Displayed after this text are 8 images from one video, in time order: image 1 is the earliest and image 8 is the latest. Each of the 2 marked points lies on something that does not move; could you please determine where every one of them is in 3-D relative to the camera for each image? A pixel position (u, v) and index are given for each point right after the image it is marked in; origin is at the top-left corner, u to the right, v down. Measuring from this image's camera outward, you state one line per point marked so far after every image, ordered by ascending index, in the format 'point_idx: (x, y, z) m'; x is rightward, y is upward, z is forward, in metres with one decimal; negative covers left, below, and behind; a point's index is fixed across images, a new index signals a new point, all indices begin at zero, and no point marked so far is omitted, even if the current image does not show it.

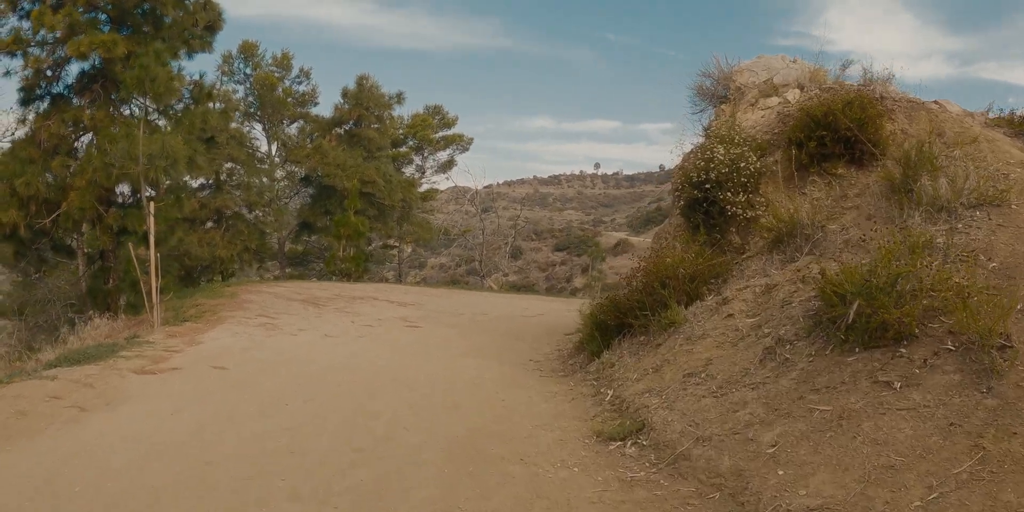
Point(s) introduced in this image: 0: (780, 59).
0: (+4.4, +3.3, +11.9) m
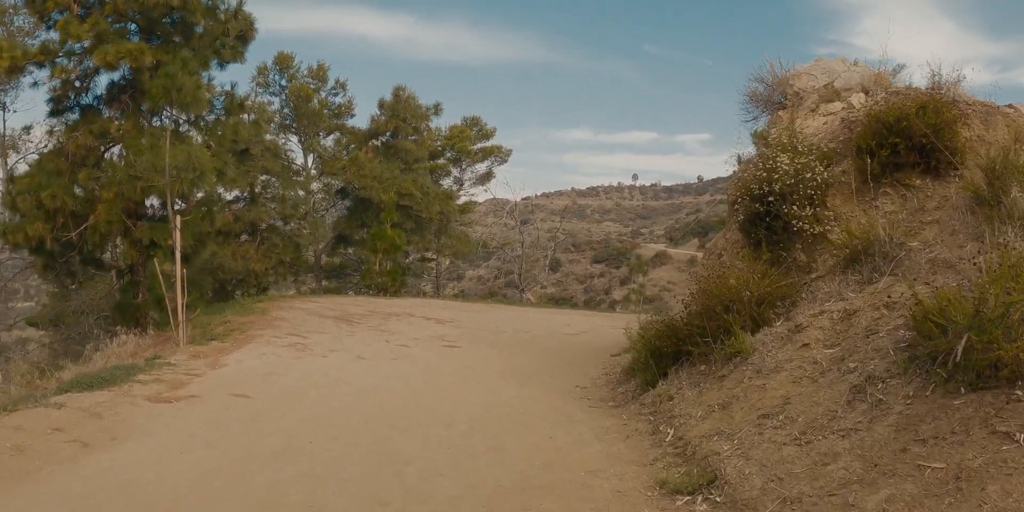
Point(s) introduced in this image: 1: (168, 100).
0: (+5.1, +3.0, +11.1) m
1: (-5.2, +2.4, +10.9) m
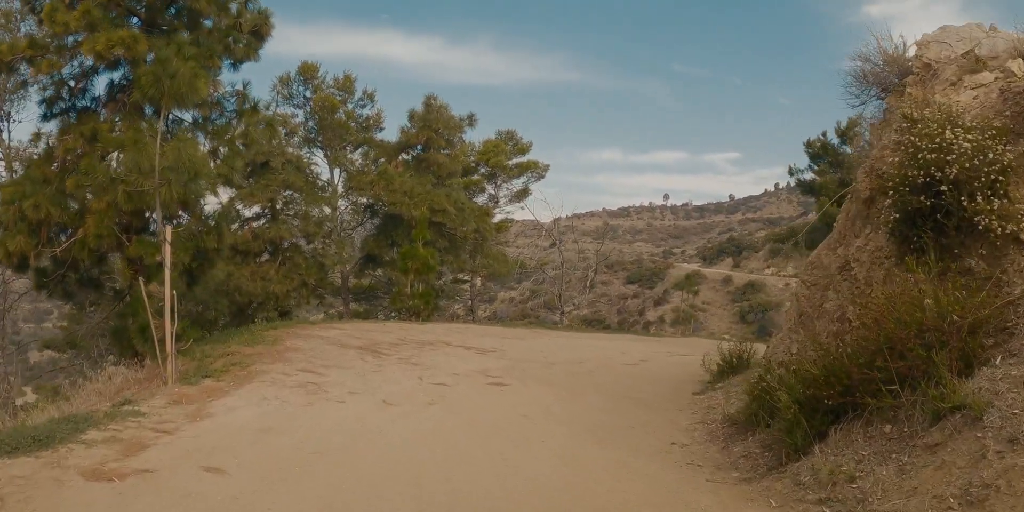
0: (+5.8, +2.9, +8.9) m
1: (-4.5, +2.1, +9.1) m
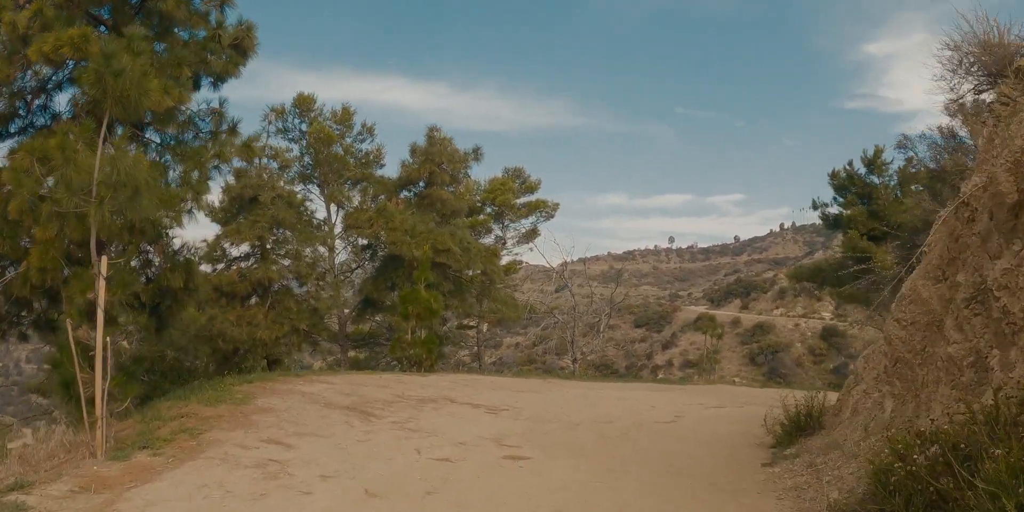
0: (+6.0, +2.6, +7.3) m
1: (-4.3, +1.7, +7.5) m
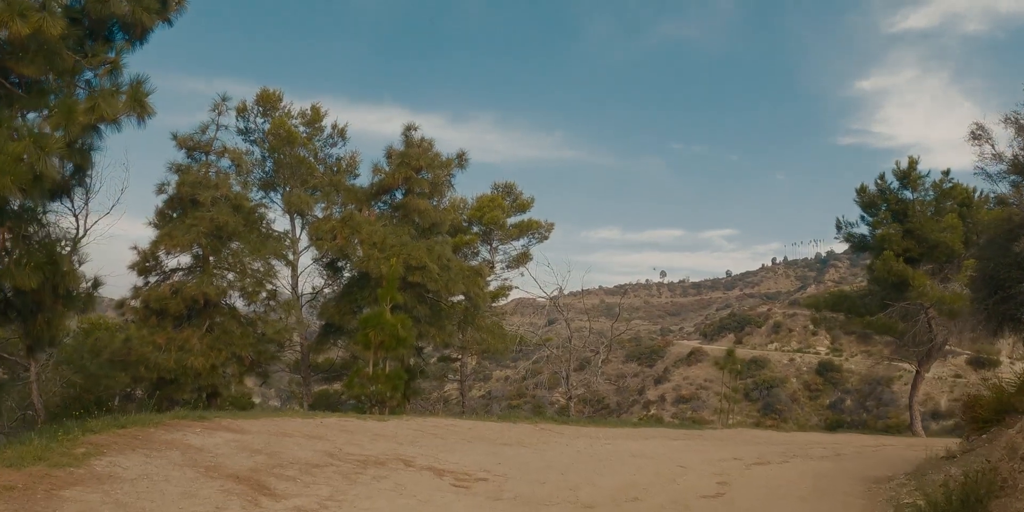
0: (+5.9, +2.6, +4.4) m
1: (-4.4, +1.9, +4.5) m
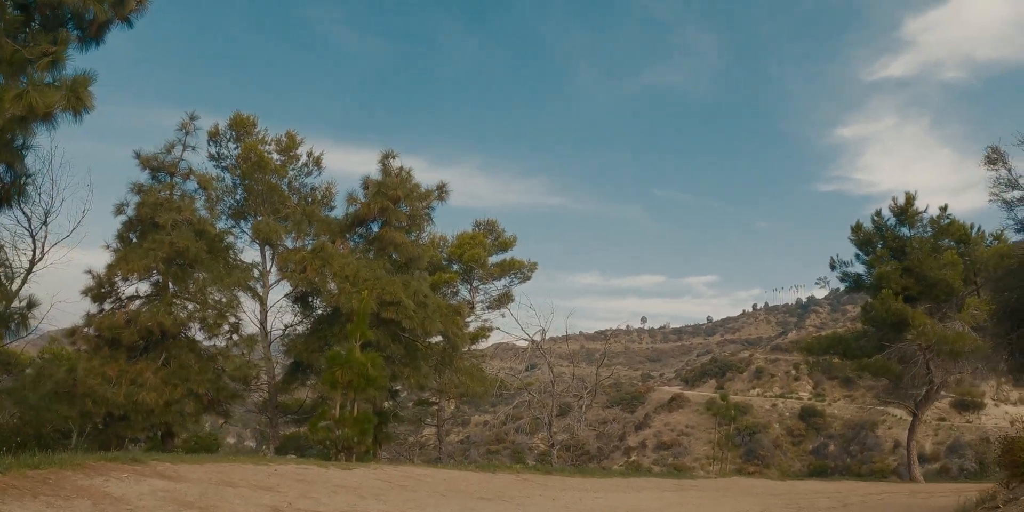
0: (+5.8, +2.6, +3.7) m
1: (-4.5, +1.9, +3.4) m
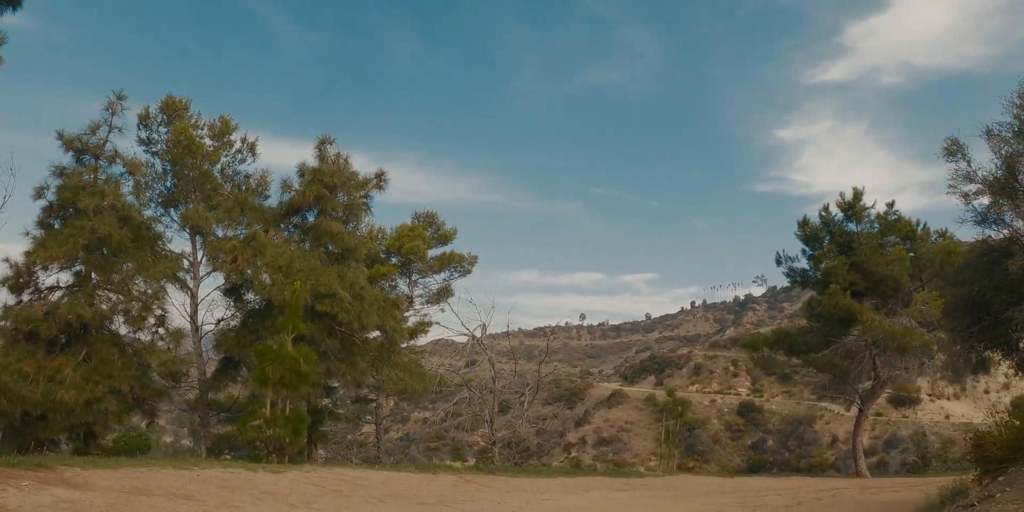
0: (+5.7, +2.7, +3.4) m
1: (-4.6, +2.1, +2.3) m
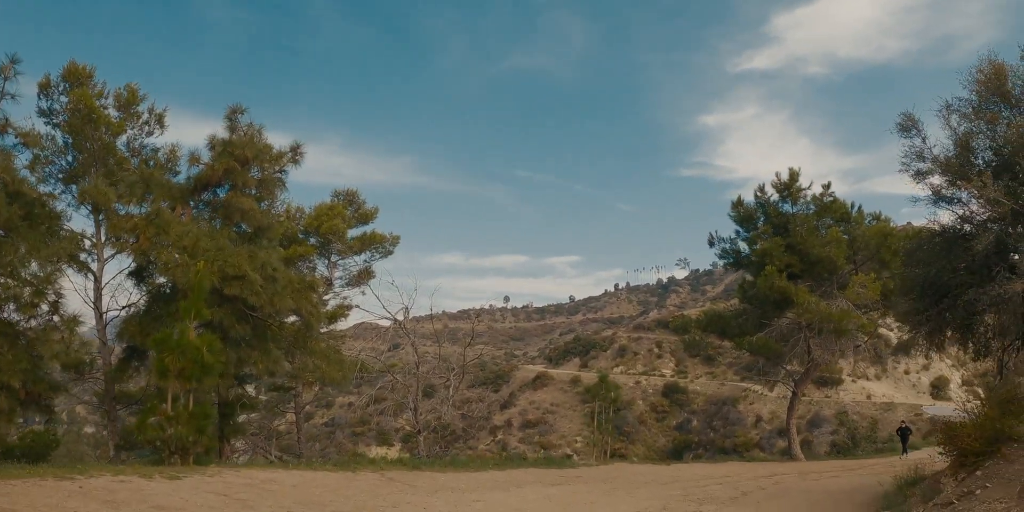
0: (+5.5, +2.8, +2.9) m
1: (-4.6, +2.3, +0.8) m
